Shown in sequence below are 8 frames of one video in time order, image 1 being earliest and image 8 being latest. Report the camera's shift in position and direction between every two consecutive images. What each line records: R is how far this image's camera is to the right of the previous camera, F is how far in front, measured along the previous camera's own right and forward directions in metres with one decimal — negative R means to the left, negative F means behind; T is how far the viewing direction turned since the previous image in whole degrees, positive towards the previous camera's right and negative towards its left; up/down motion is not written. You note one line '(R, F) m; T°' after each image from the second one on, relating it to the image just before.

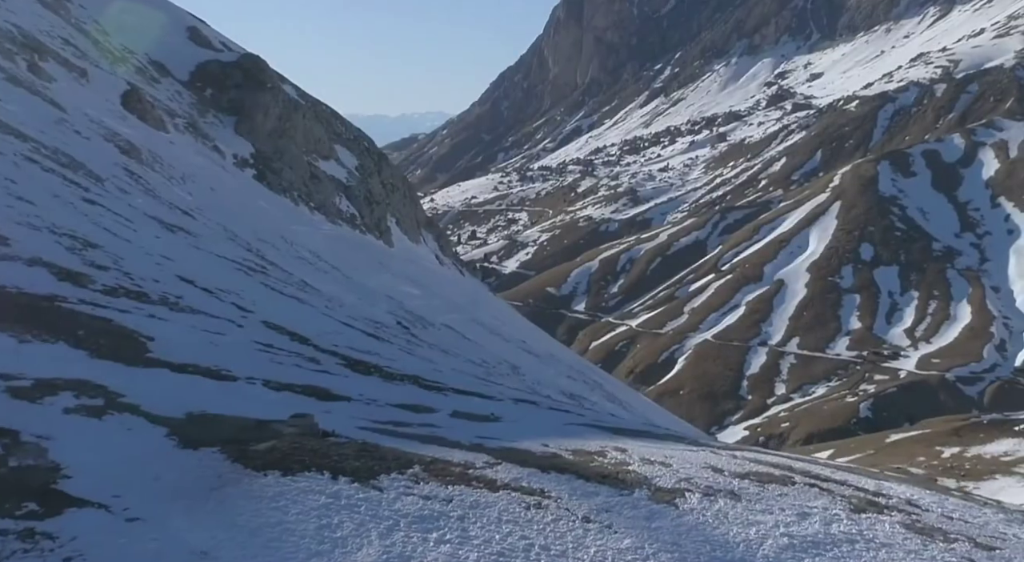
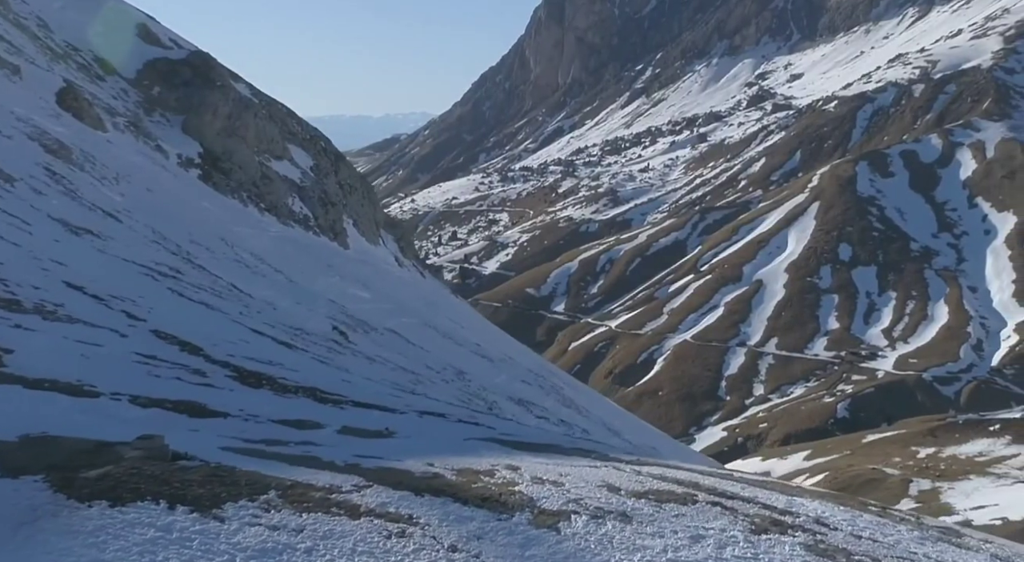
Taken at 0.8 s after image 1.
(+0.7, +0.5) m; +1°
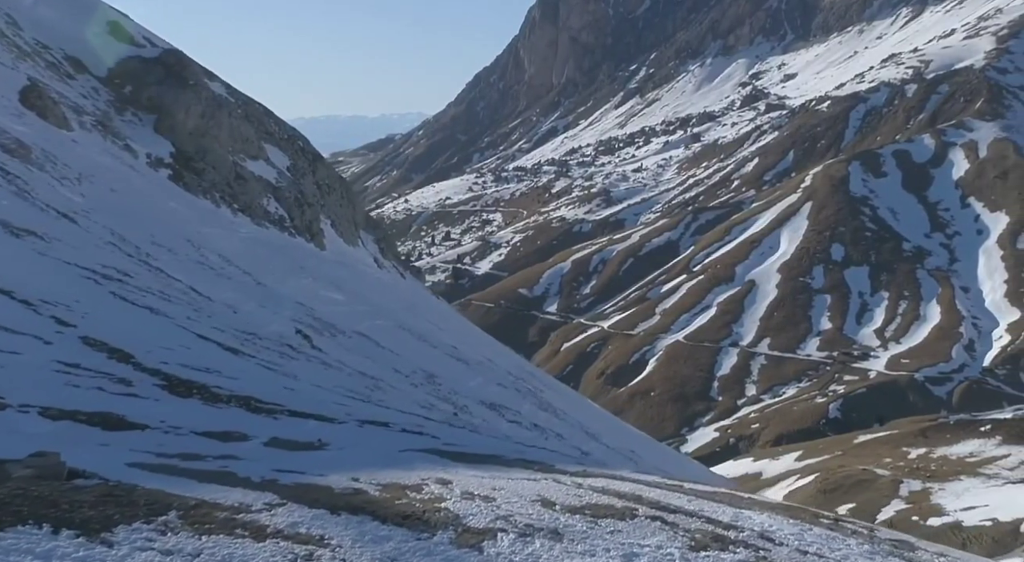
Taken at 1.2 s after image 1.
(+0.4, +0.4) m; 0°
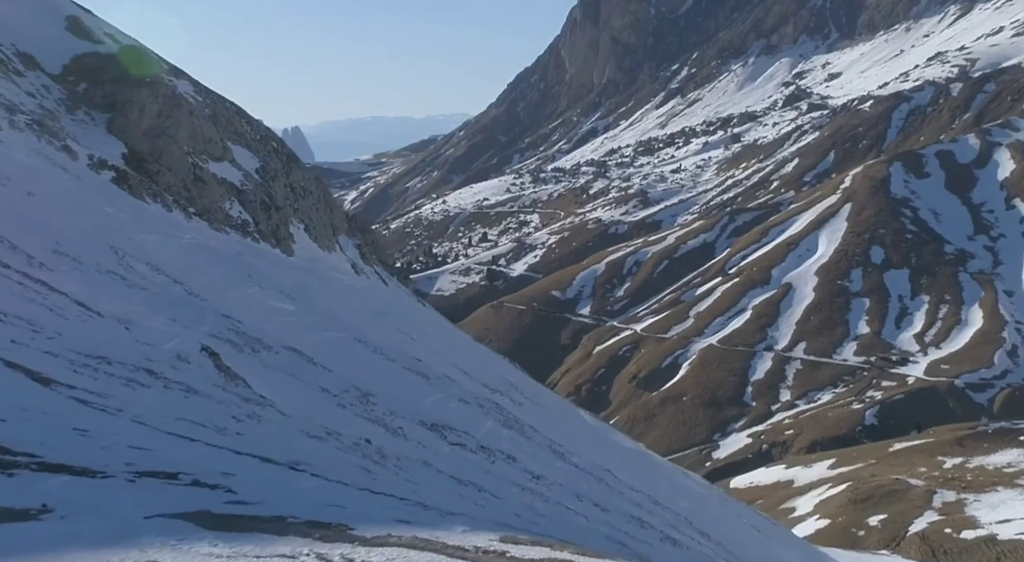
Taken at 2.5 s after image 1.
(+1.7, +1.5) m; -2°
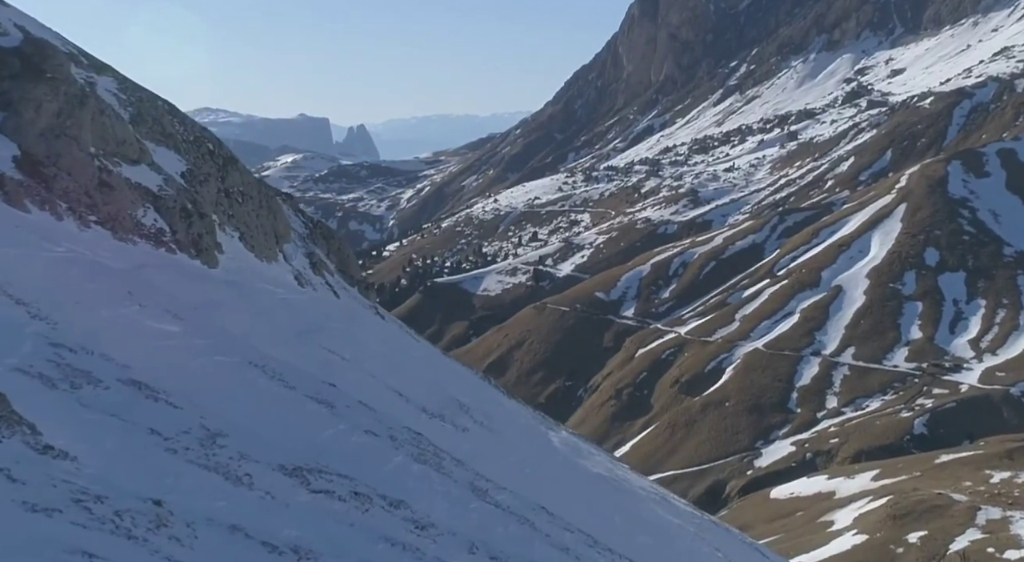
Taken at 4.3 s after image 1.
(+2.8, +2.5) m; -3°
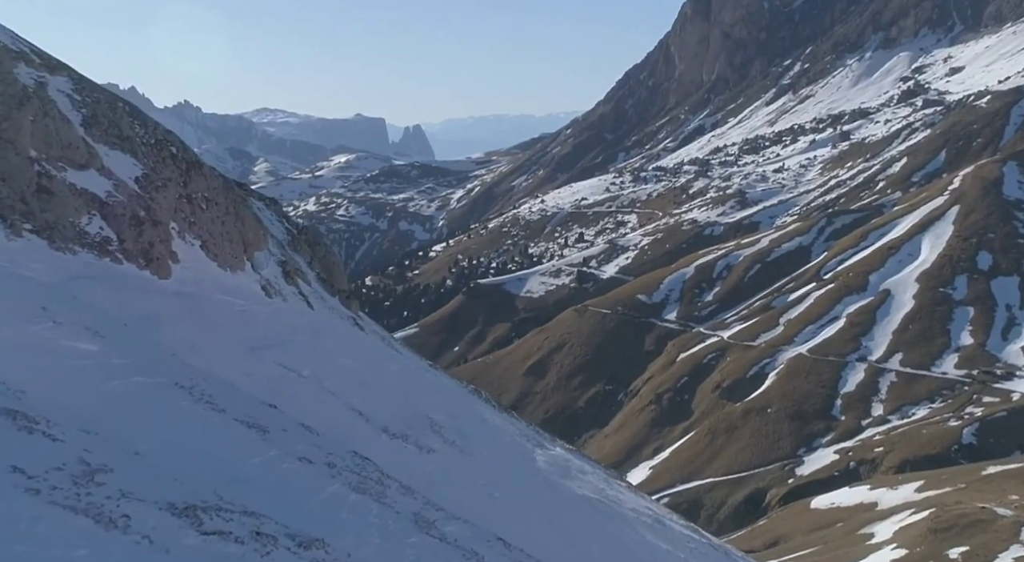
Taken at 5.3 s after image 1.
(+1.9, +1.7) m; -3°
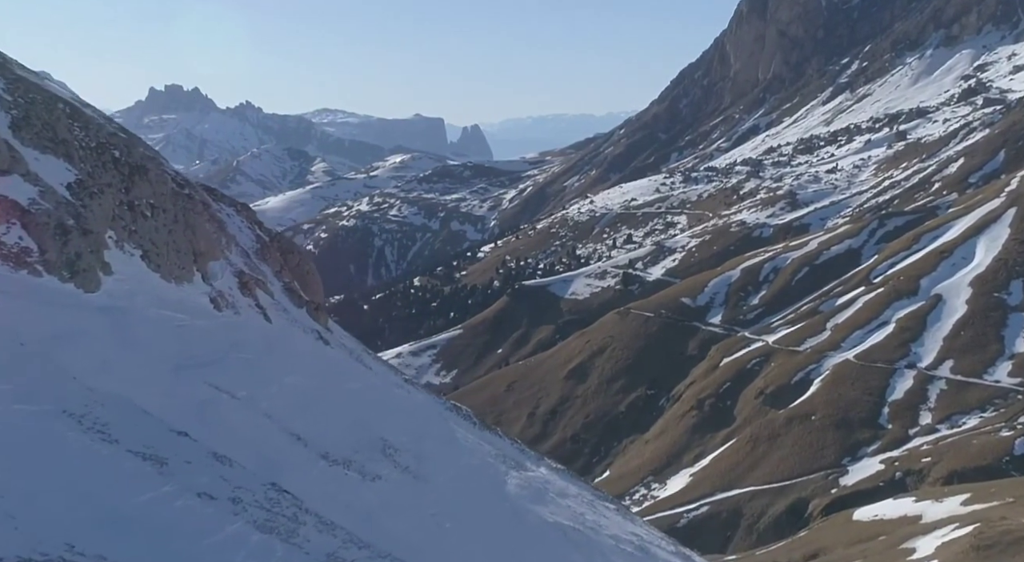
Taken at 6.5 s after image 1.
(+2.2, +1.9) m; -3°
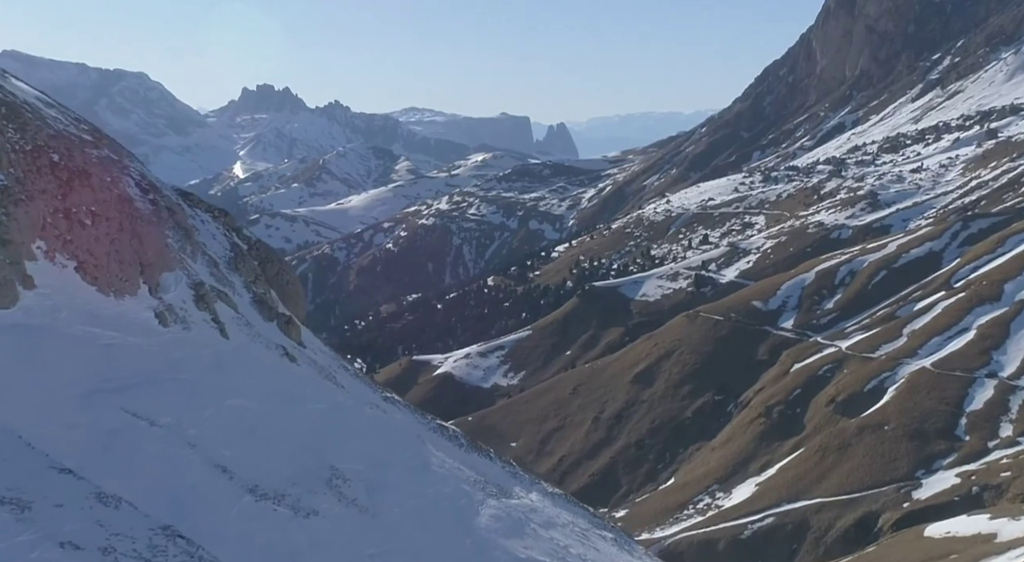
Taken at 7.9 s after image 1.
(+2.6, +2.4) m; -4°
